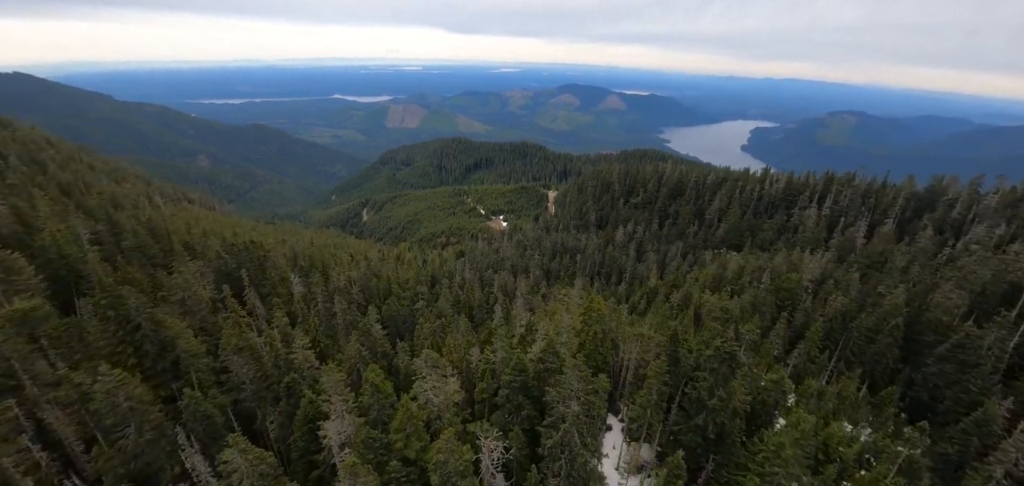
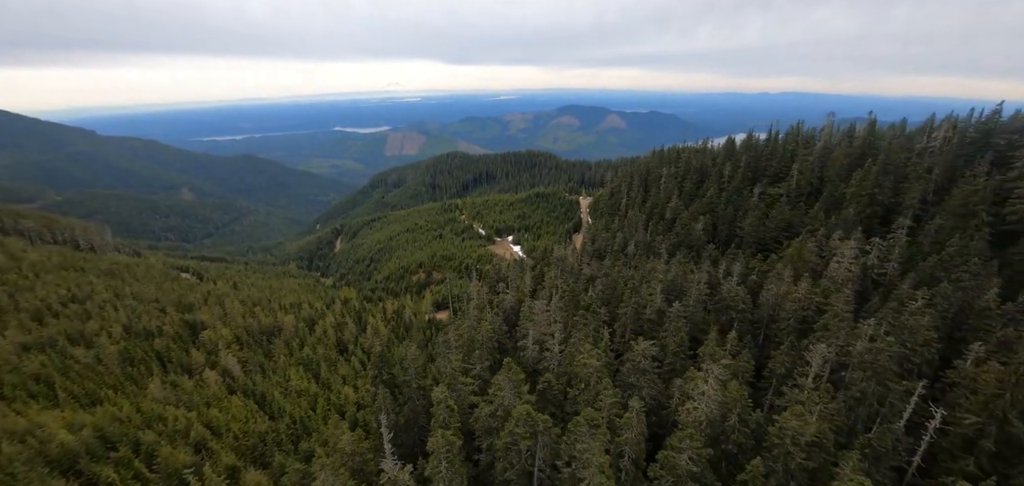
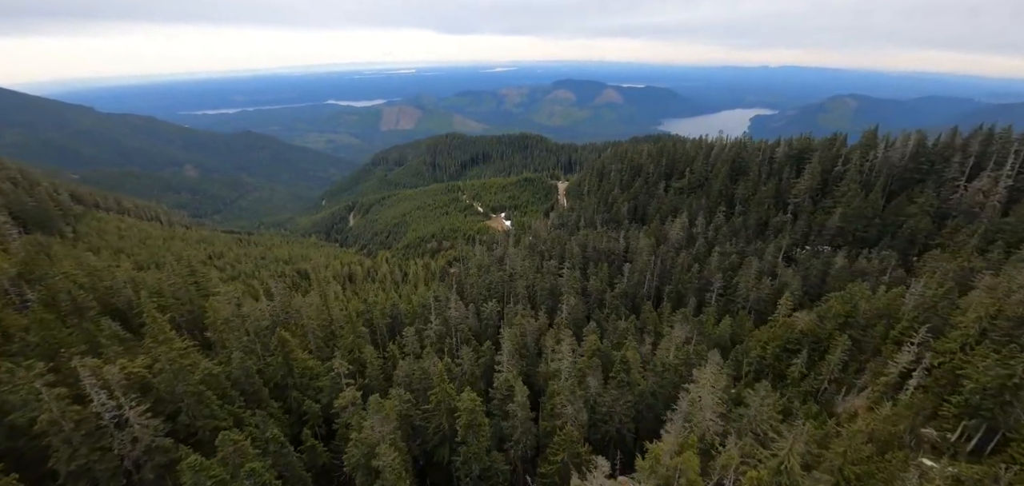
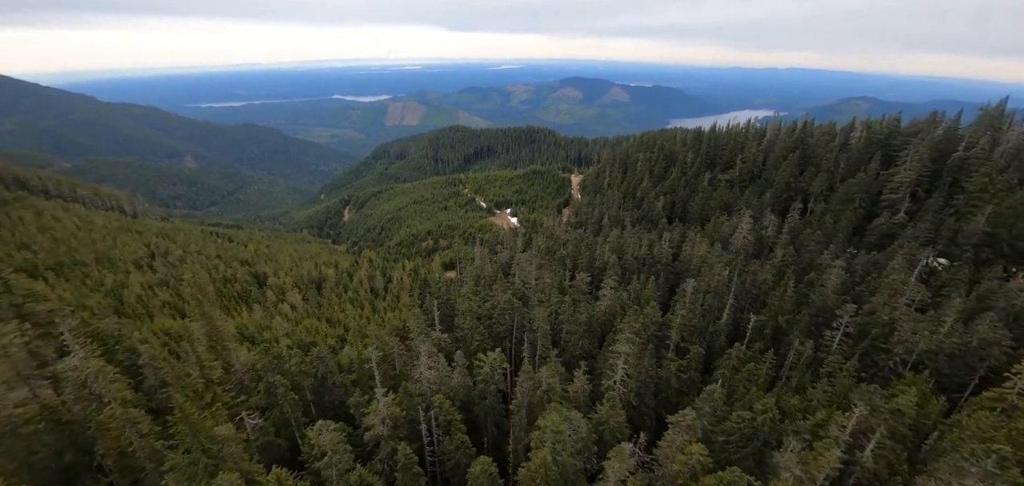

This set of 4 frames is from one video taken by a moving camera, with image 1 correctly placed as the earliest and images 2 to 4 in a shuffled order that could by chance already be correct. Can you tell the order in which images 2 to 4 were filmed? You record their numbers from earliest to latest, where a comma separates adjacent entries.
3, 4, 2
